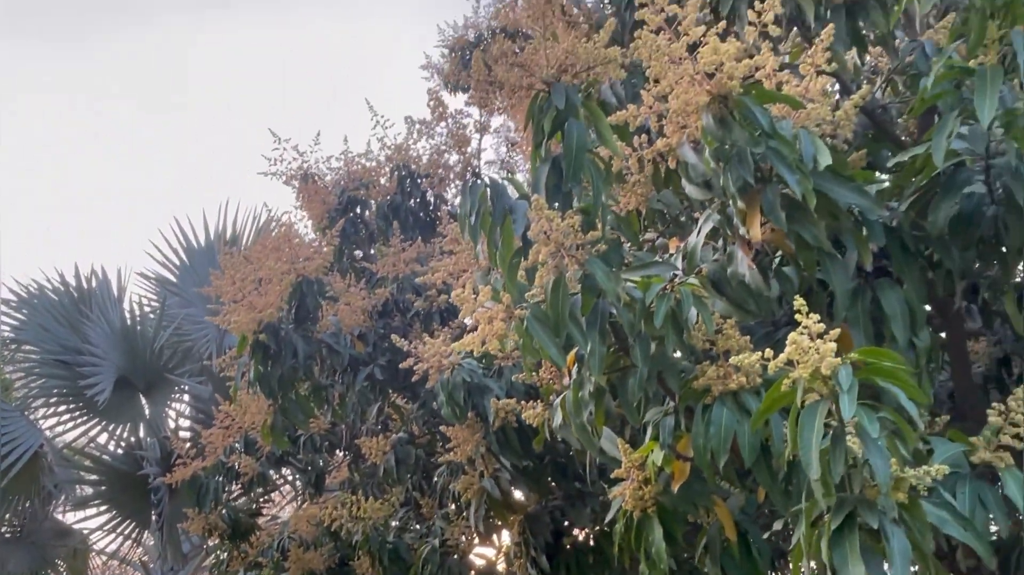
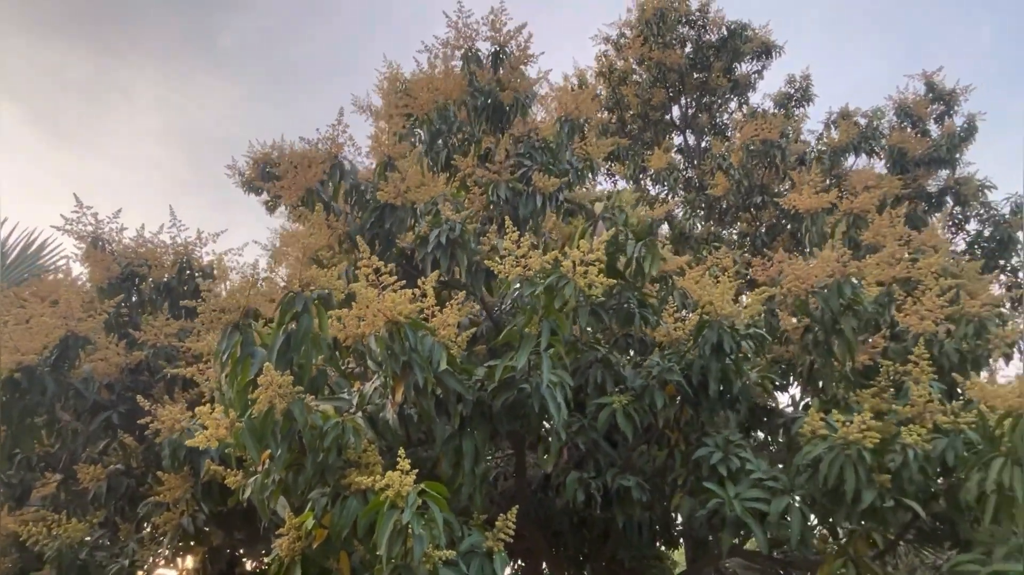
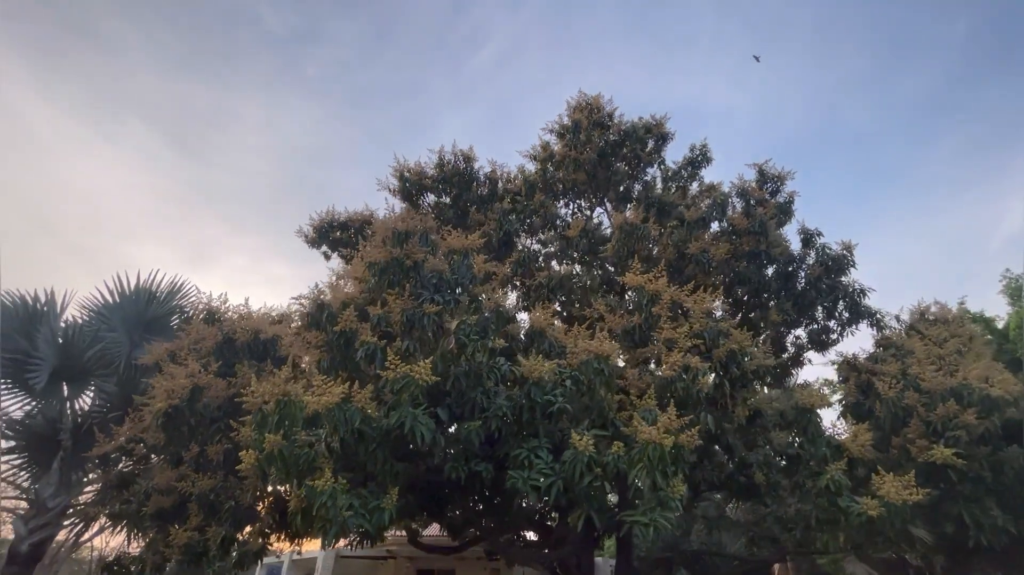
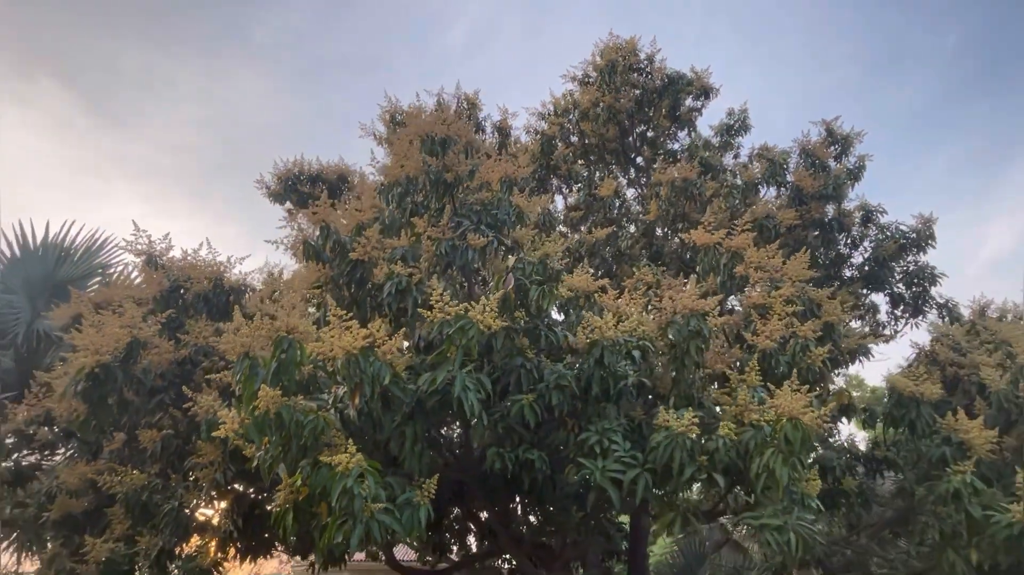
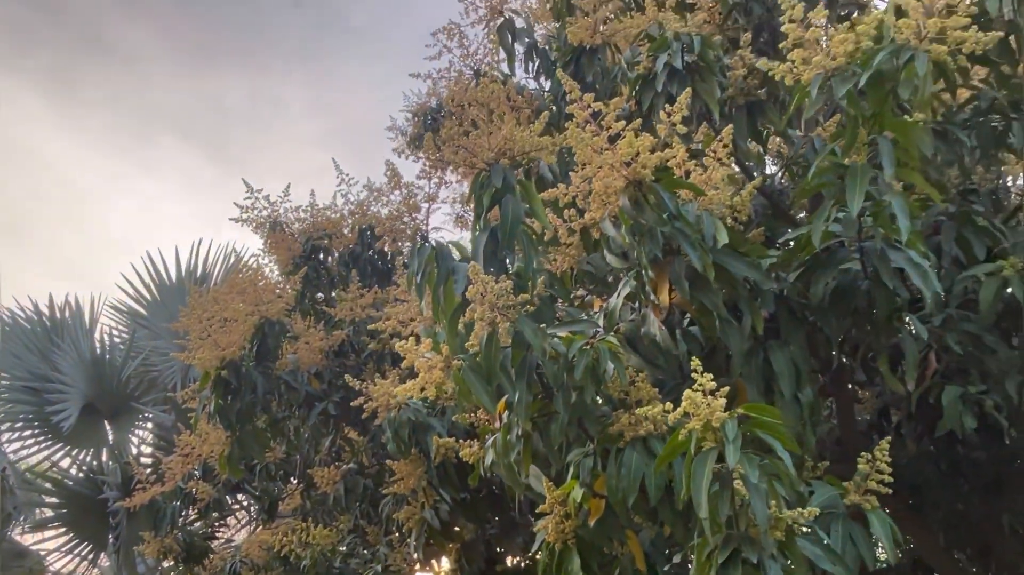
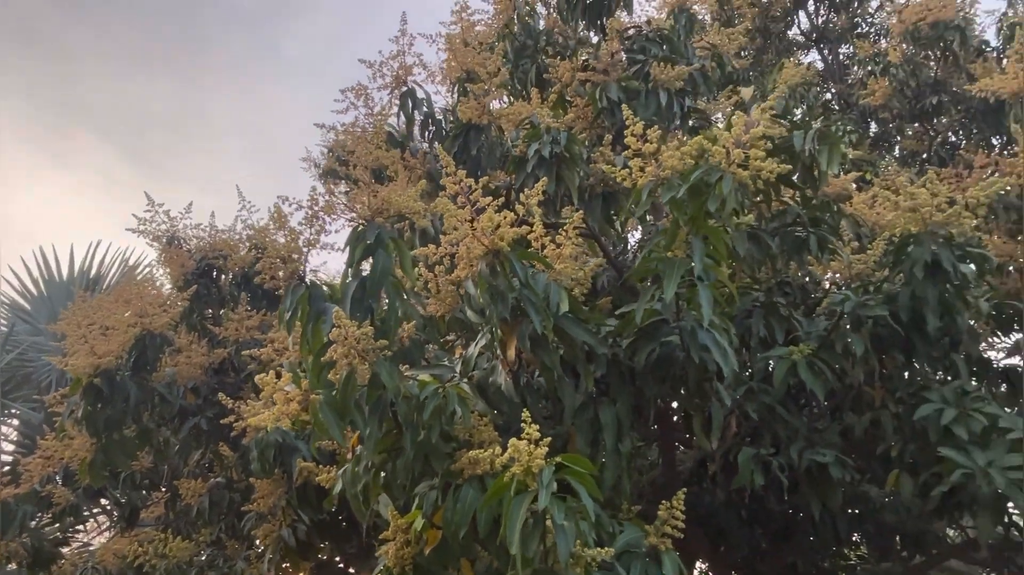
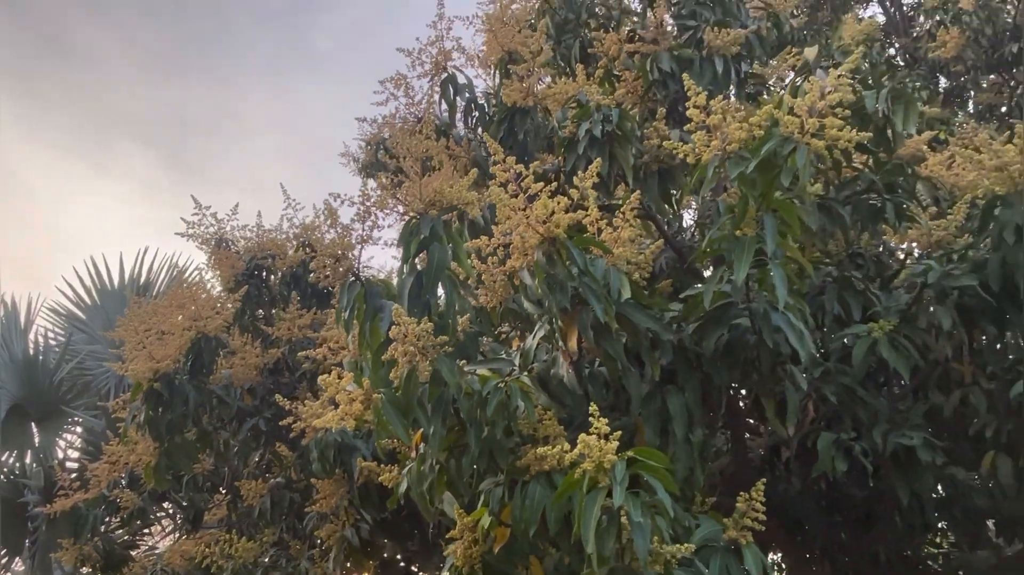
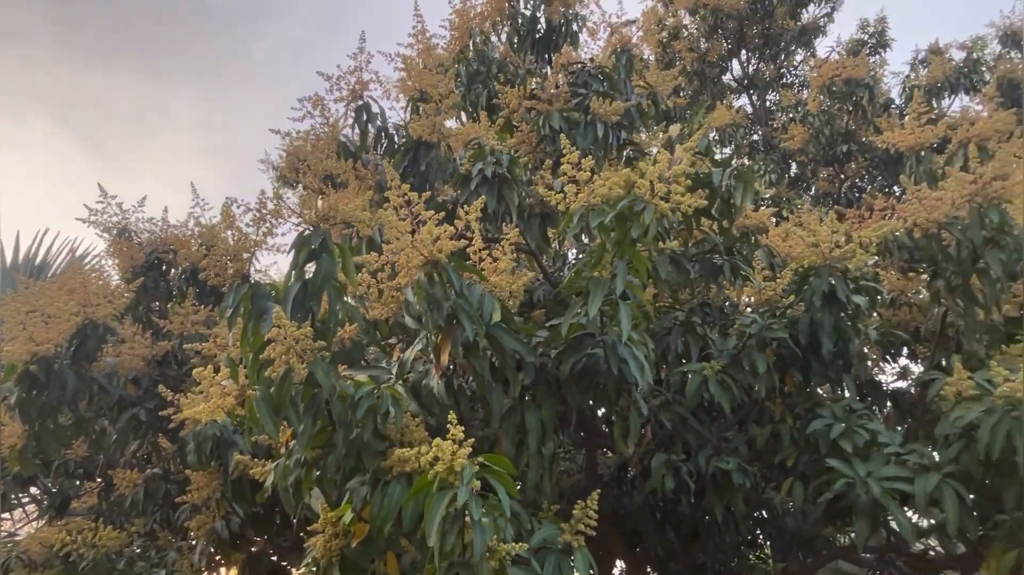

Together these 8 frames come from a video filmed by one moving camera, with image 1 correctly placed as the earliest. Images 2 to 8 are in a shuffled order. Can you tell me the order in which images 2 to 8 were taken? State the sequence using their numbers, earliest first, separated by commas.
5, 7, 6, 8, 2, 4, 3
